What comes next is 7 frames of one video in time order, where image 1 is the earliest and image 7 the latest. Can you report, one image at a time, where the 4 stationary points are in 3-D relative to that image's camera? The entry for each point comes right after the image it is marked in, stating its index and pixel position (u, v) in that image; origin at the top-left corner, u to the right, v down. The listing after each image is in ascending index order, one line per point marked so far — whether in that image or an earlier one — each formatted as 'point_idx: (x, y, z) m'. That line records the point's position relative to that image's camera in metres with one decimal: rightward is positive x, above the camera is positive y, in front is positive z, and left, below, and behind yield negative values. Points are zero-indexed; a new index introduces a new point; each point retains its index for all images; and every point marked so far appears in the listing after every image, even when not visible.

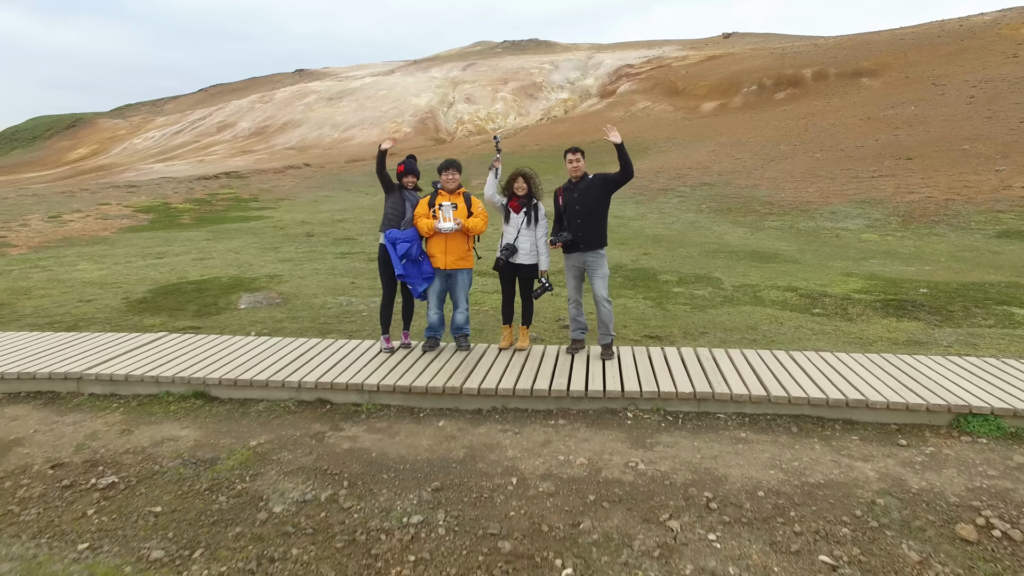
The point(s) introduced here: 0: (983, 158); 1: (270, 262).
0: (+13.5, +3.7, +16.3) m
1: (-3.1, +0.3, +7.4) m
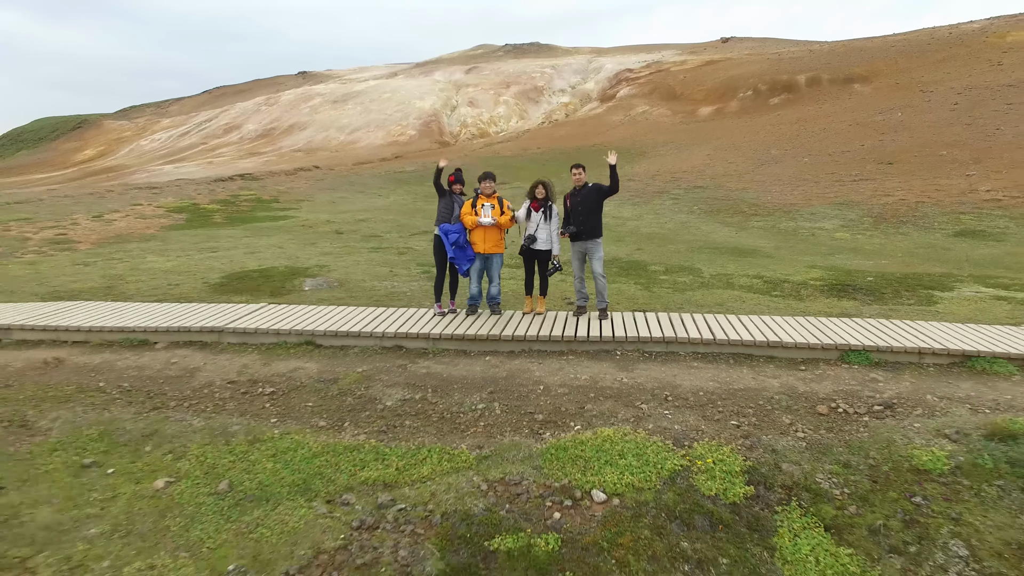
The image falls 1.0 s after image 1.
0: (+13.7, +3.8, +17.5) m
1: (-3.0, +0.5, +8.6) m
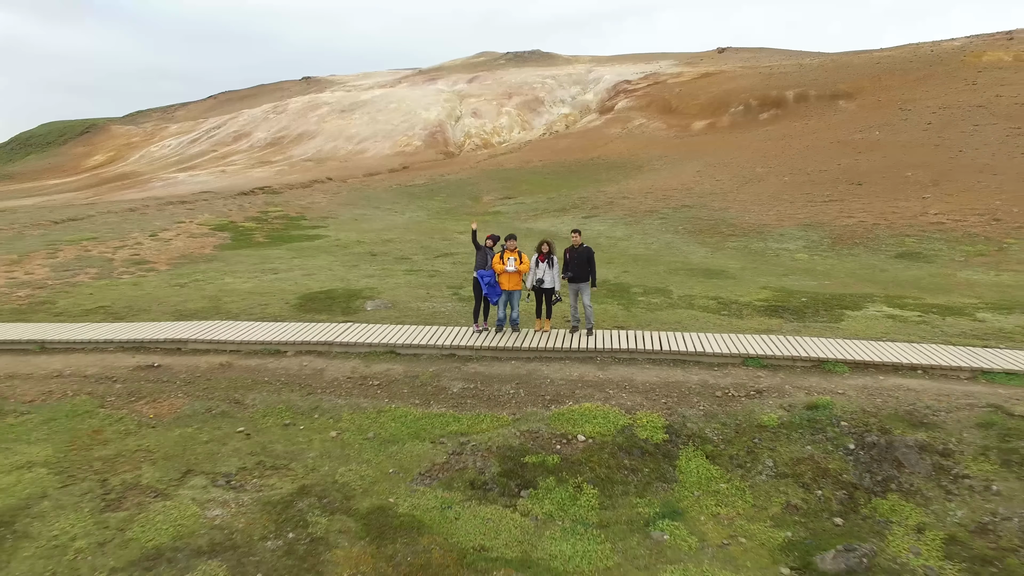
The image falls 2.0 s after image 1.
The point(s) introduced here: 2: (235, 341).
0: (+13.9, +3.5, +19.4) m
1: (-2.8, +0.2, +10.6) m
2: (-3.0, -0.6, +6.2) m
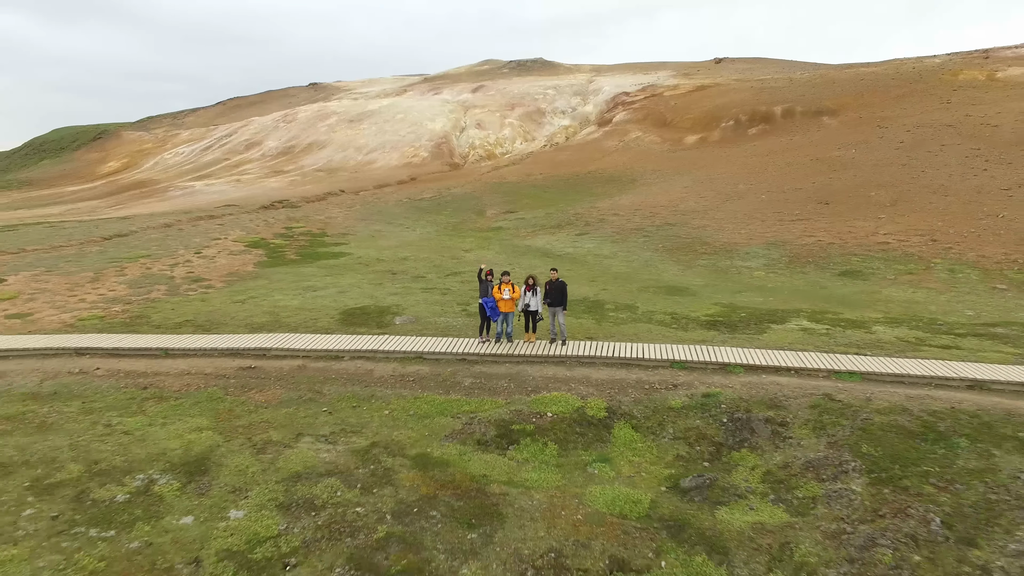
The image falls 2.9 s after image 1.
0: (+13.9, +3.1, +21.6) m
1: (-2.8, -0.1, +12.8) m
2: (-3.1, -0.9, +8.5) m
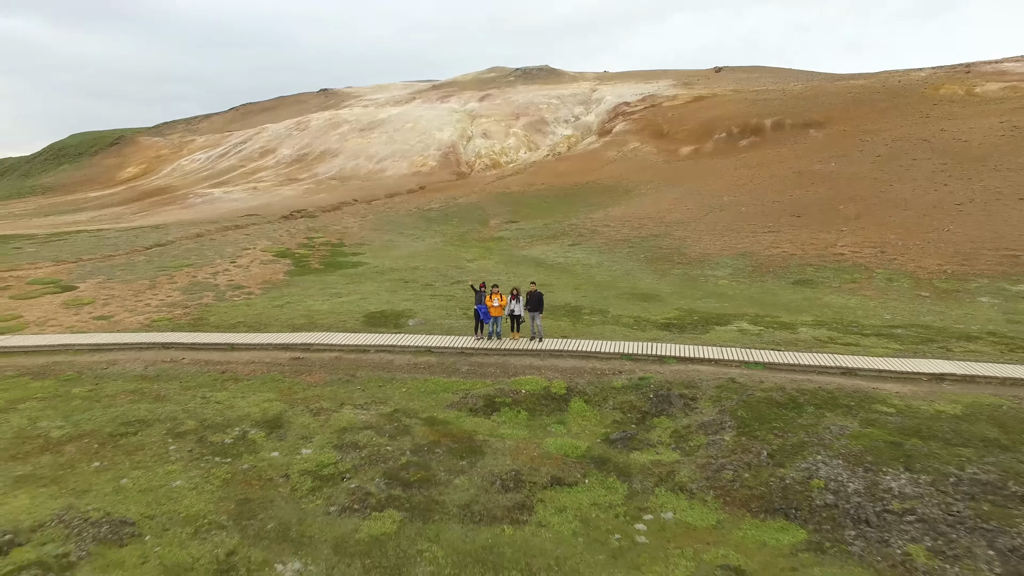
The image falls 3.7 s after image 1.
0: (+13.8, +2.9, +23.8) m
1: (-3.0, -0.3, +15.3) m
2: (-3.3, -1.1, +10.9) m
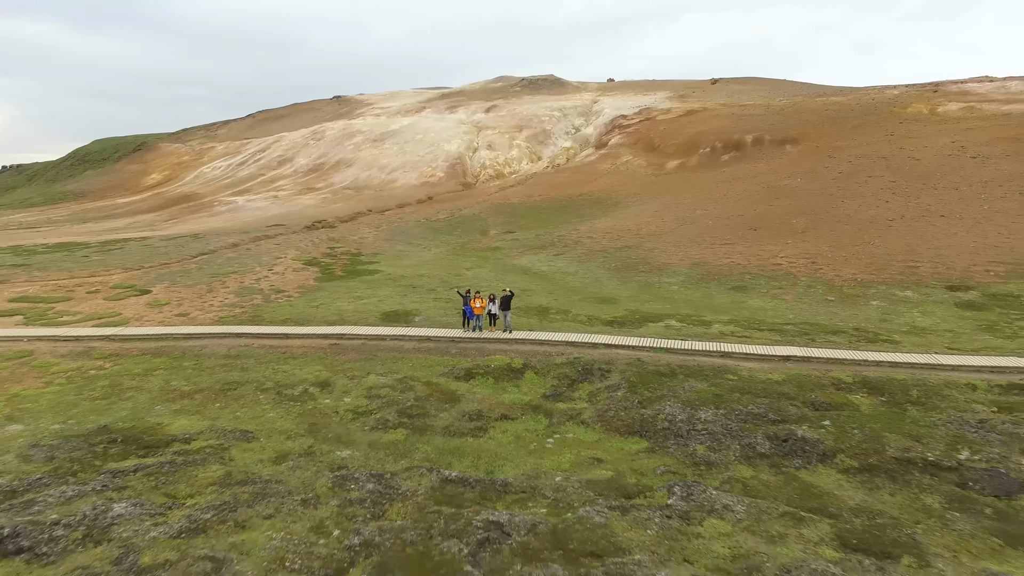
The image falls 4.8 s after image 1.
0: (+13.5, +2.7, +27.5) m
1: (-3.5, -0.5, +19.2) m
2: (-3.9, -1.2, +14.9) m
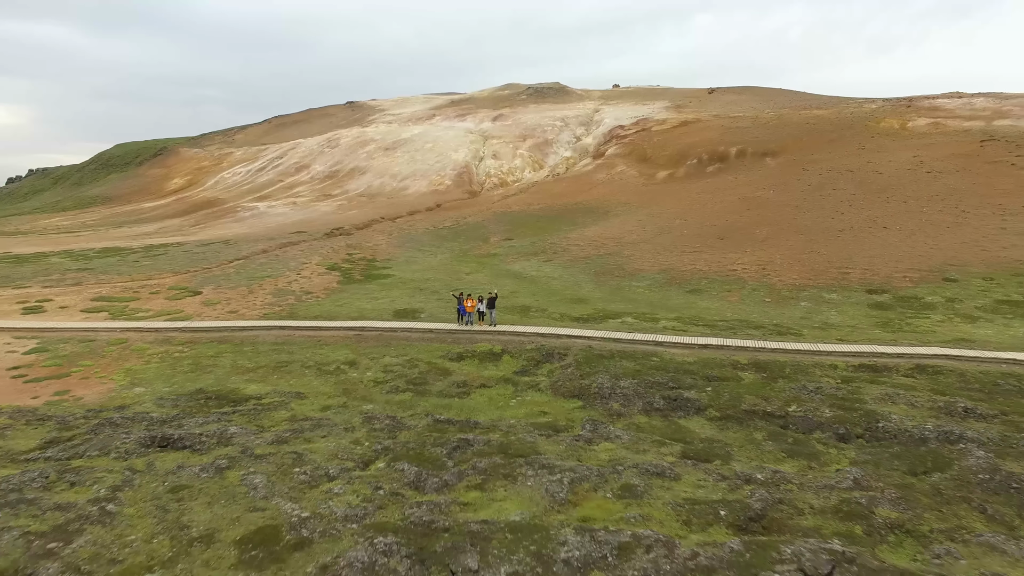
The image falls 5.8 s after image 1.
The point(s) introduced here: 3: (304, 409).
0: (+13.3, +2.5, +31.1) m
1: (-3.9, -0.6, +23.2) m
2: (-4.4, -1.3, +18.9) m
3: (-4.5, -2.6, +12.3) m
